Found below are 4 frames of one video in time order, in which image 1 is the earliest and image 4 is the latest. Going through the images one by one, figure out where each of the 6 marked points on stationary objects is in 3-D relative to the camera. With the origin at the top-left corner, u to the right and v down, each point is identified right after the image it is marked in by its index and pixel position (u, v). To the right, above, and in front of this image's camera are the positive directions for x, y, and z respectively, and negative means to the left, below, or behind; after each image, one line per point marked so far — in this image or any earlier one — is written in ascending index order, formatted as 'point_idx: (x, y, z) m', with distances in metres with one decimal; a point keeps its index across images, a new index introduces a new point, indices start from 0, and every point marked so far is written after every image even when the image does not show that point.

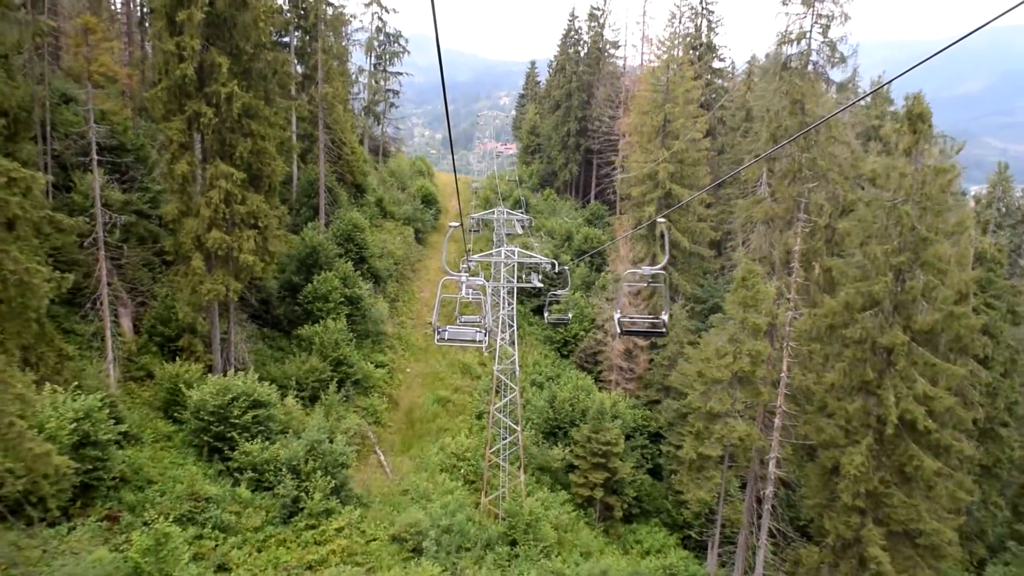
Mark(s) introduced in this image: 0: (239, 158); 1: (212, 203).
0: (-4.9, +2.4, +18.0) m
1: (-5.3, +1.5, +17.4) m
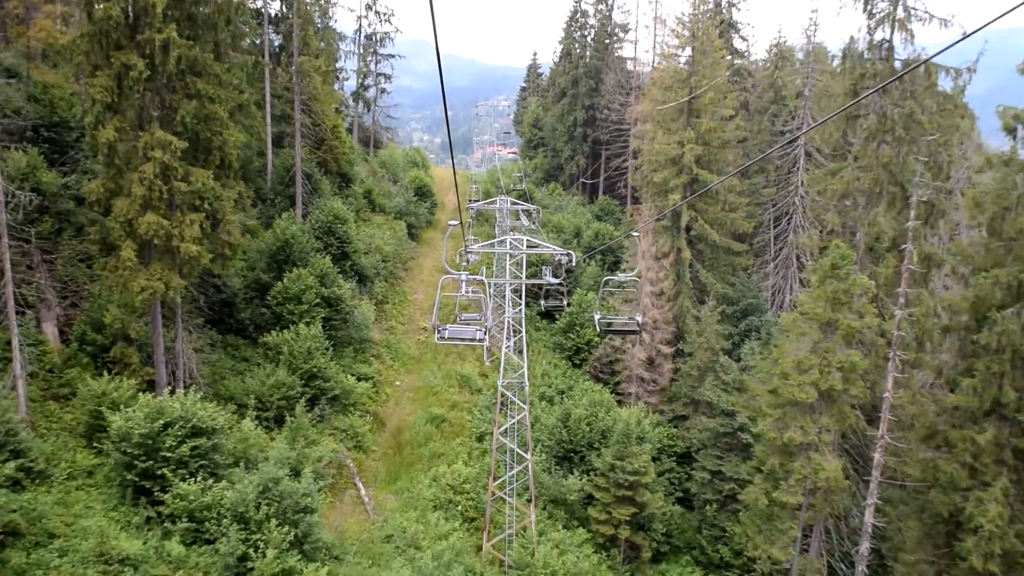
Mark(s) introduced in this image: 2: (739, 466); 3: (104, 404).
0: (-4.8, +2.4, +14.5) m
1: (-5.1, +1.5, +13.9) m
2: (+4.5, -3.5, +19.5) m
3: (-5.8, -1.6, +14.0) m
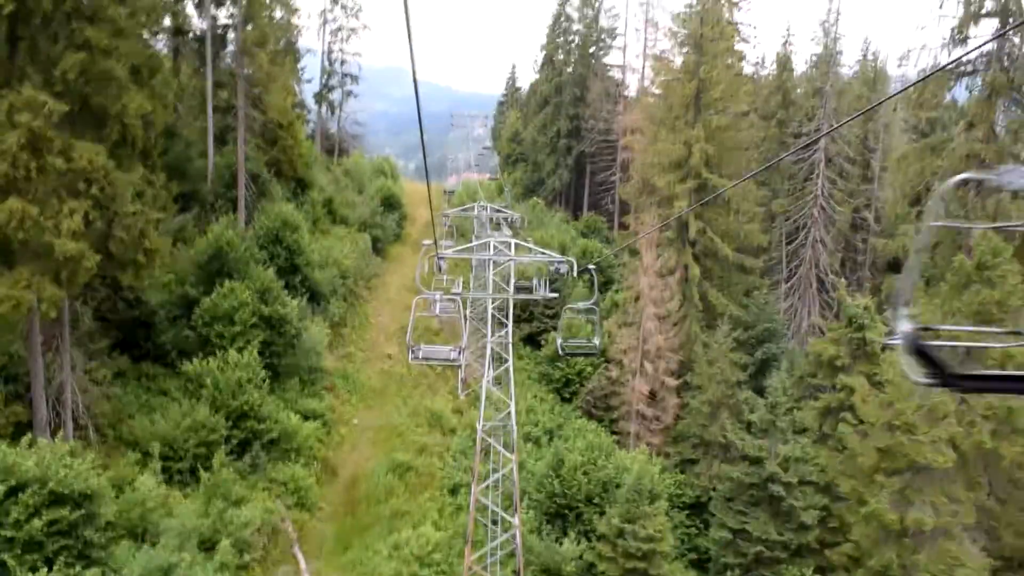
0: (-5.0, +2.3, +11.0) m
1: (-5.3, +1.4, +10.3) m
2: (+4.1, -3.8, +16.0) m
3: (-5.9, -1.7, +10.3) m
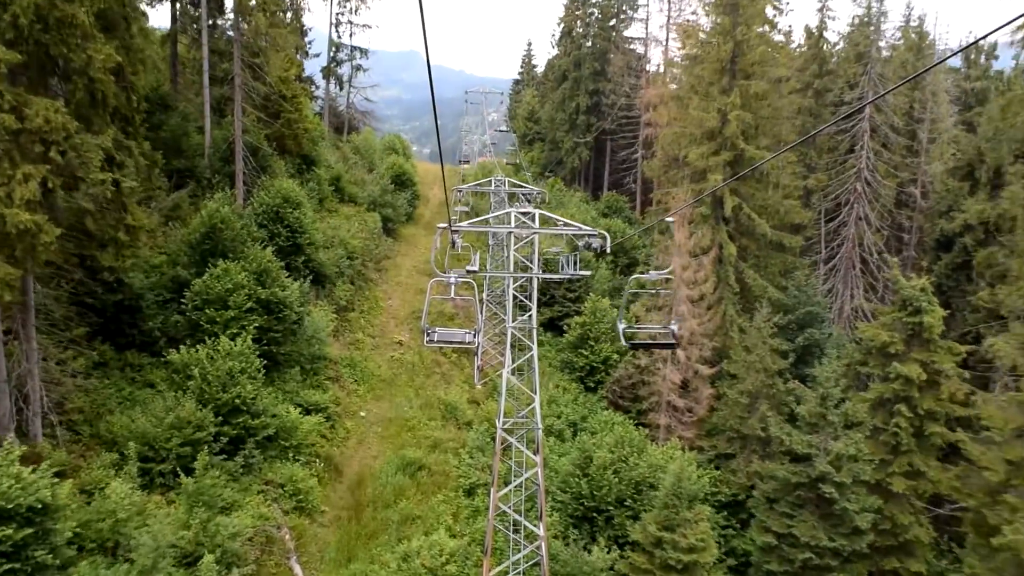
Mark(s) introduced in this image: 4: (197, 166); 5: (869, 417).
0: (-4.7, +2.5, +9.5) m
1: (-5.0, +1.6, +8.9) m
2: (+4.5, -3.5, +14.5) m
3: (-5.7, -1.5, +8.9) m
4: (-6.1, +2.4, +19.1) m
5: (+5.5, -2.0, +15.2) m
